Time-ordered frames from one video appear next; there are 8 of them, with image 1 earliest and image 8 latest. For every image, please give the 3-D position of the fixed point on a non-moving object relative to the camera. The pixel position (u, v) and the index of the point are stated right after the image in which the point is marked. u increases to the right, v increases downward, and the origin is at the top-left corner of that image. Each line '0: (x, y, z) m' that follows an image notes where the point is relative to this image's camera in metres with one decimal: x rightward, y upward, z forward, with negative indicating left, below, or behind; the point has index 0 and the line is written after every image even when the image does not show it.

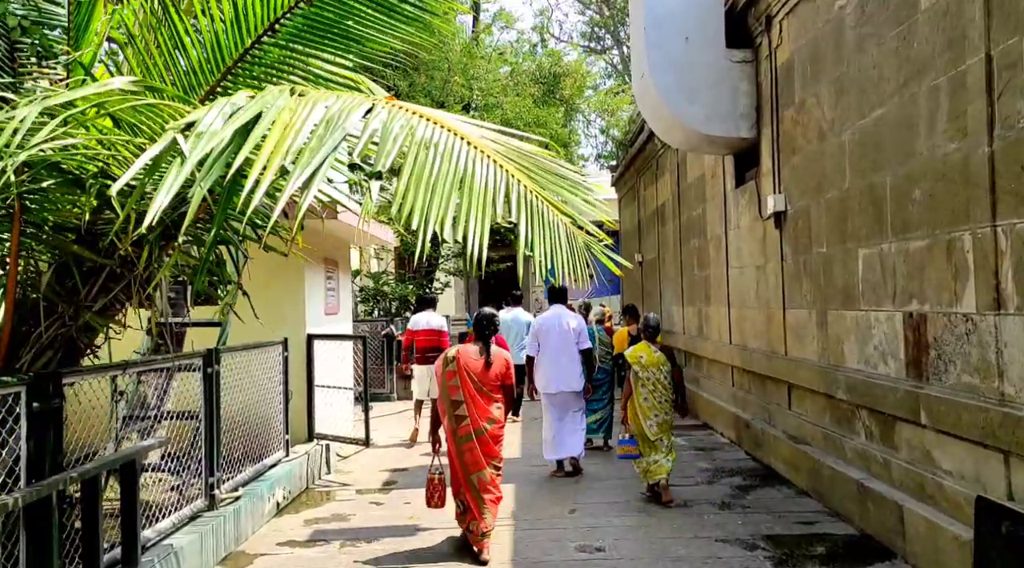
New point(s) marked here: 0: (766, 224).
0: (+2.1, +0.5, +7.6) m
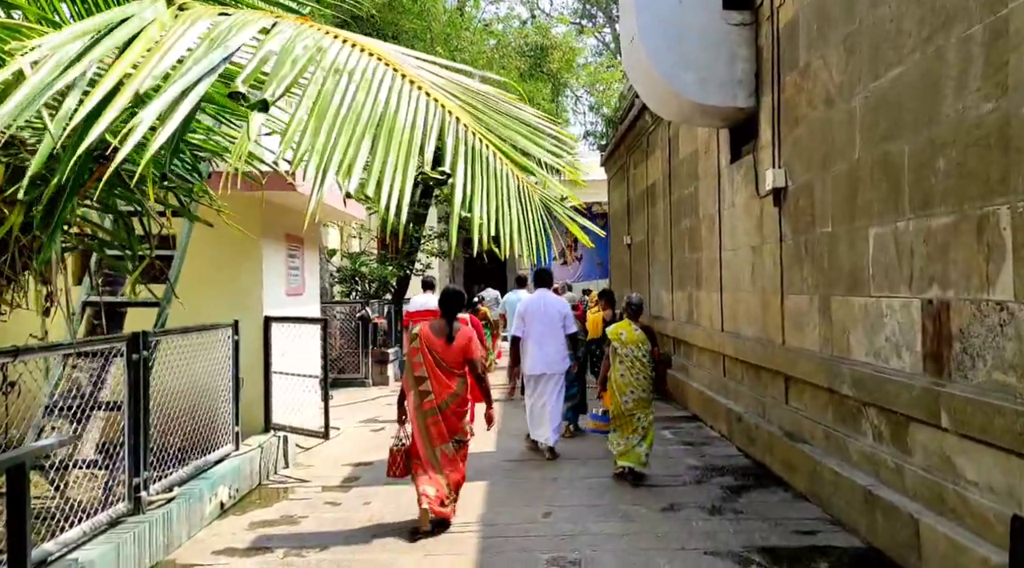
0: (+1.9, +0.6, +7.0) m
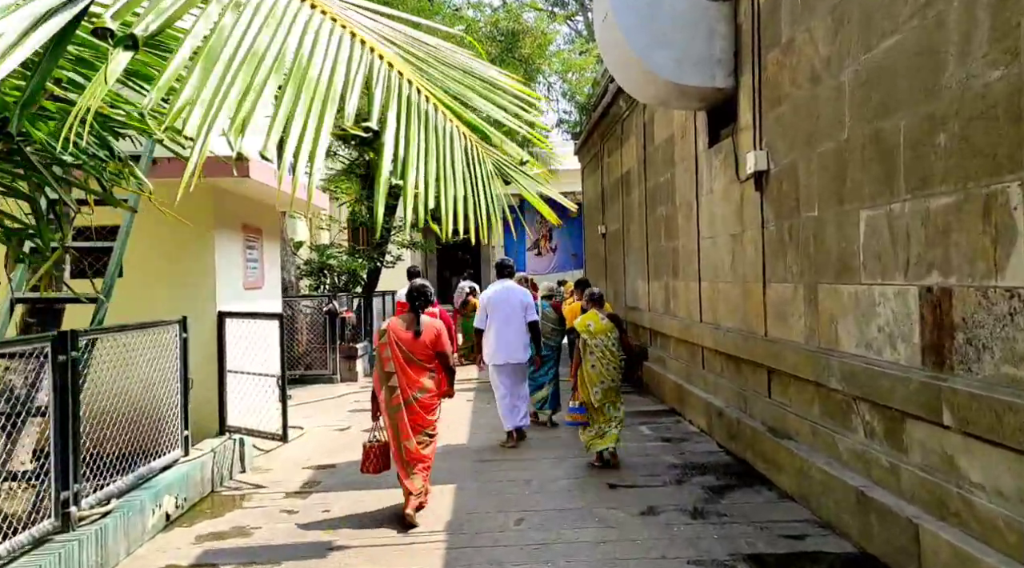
0: (+1.7, +0.7, +6.7) m
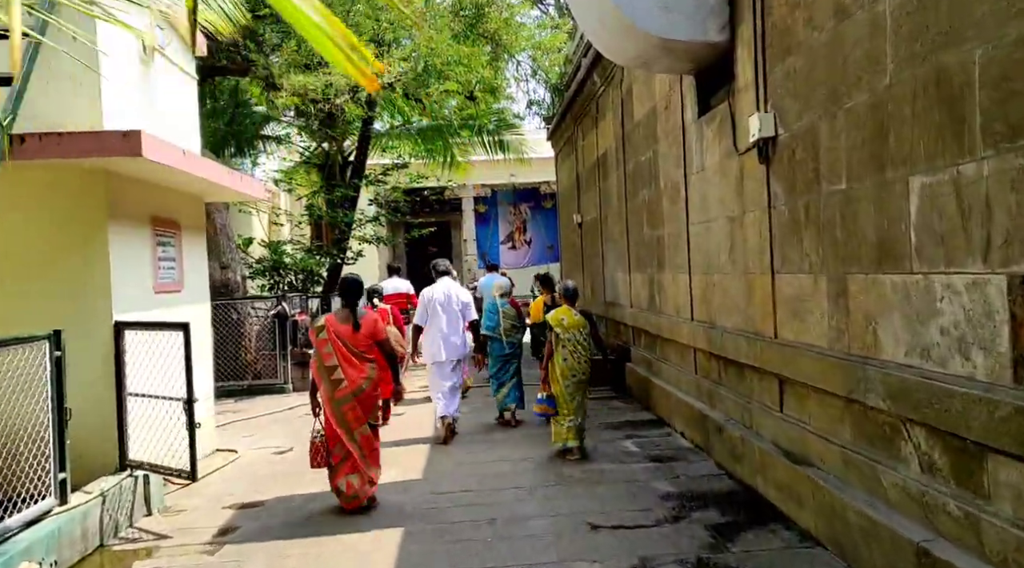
0: (+1.4, +0.8, +5.6) m
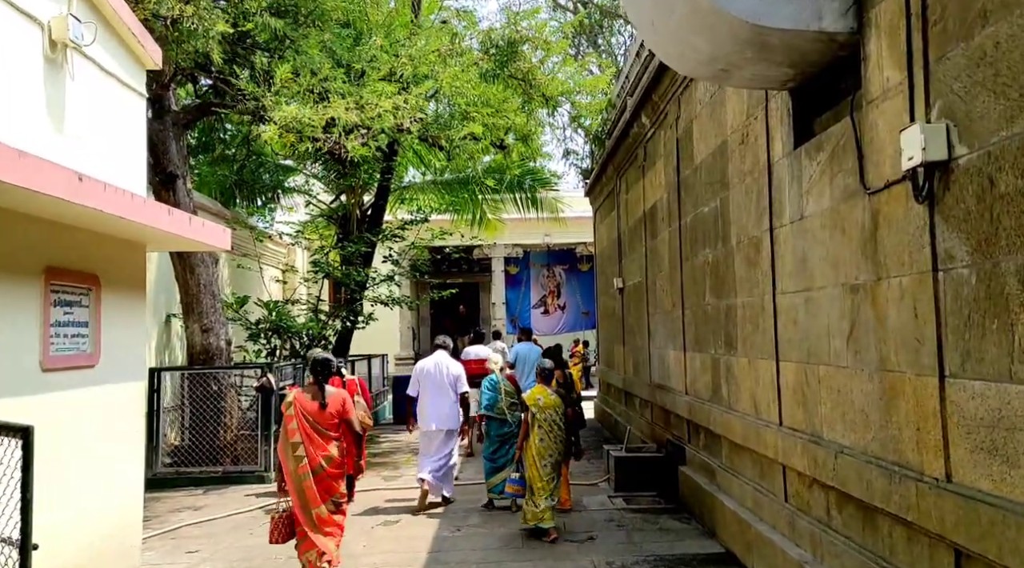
0: (+1.5, +0.3, +3.8) m
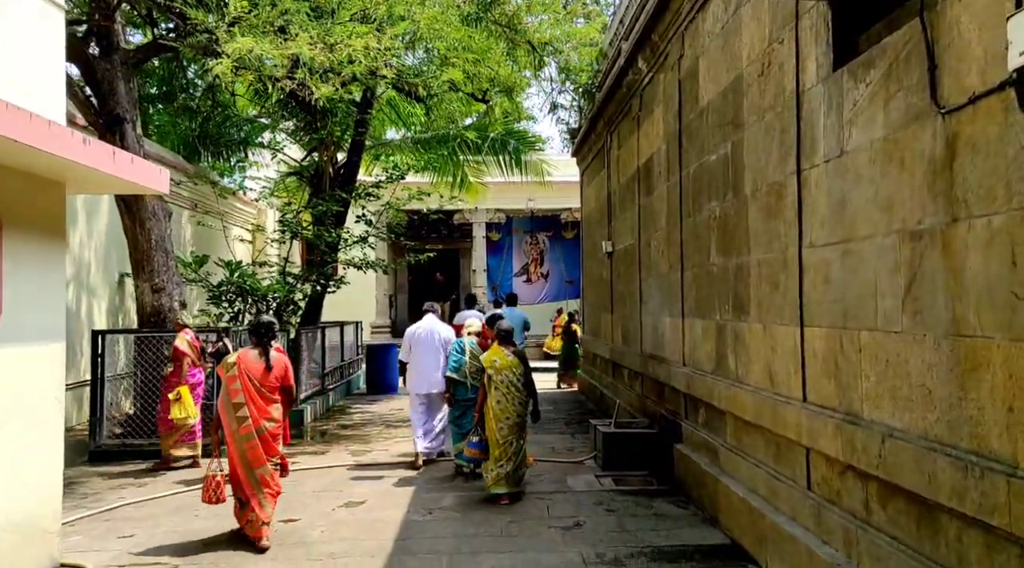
0: (+1.4, +0.5, +3.0) m
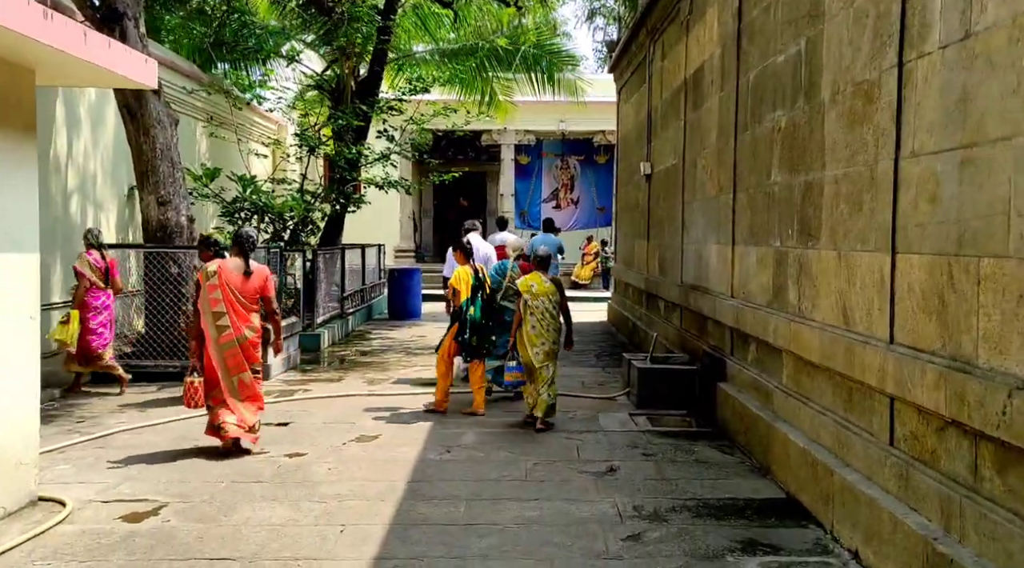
0: (+1.5, +0.7, +2.2) m
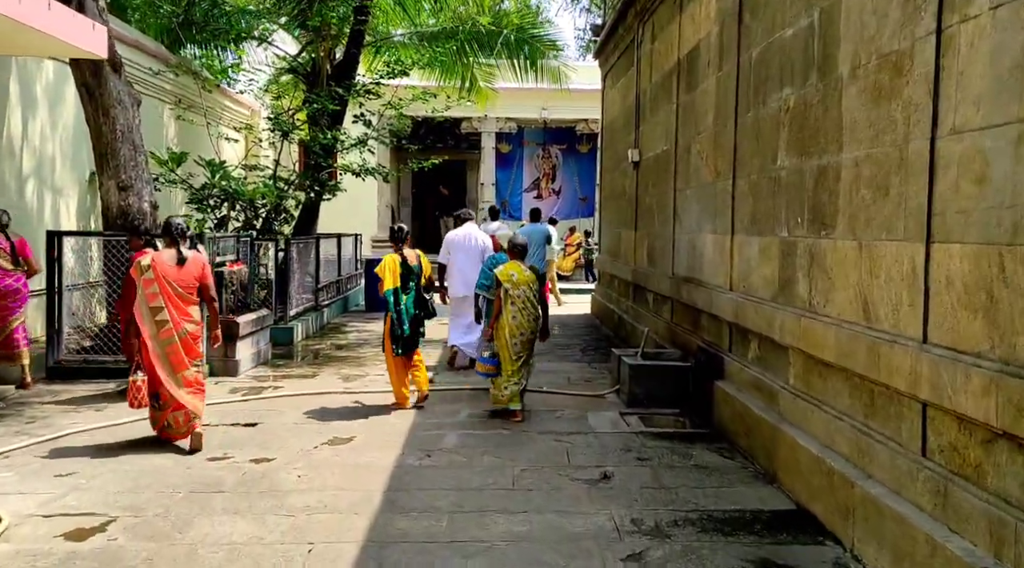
0: (+1.5, +0.7, +1.8) m
